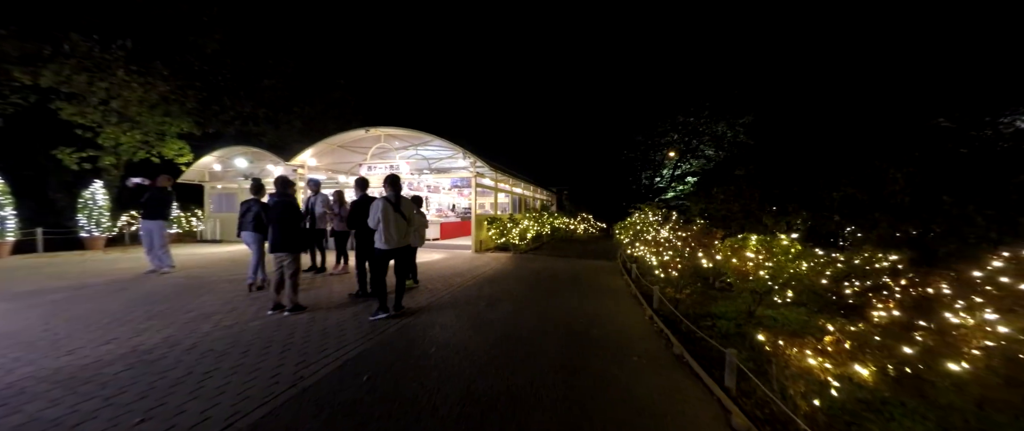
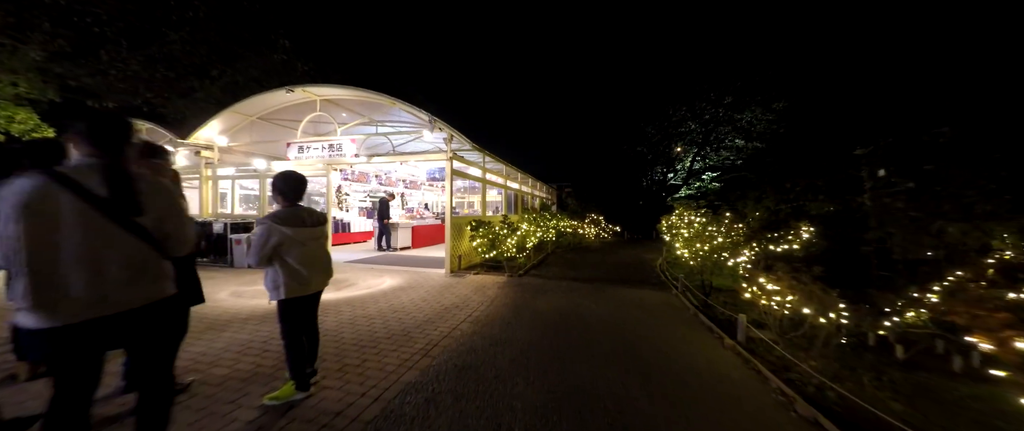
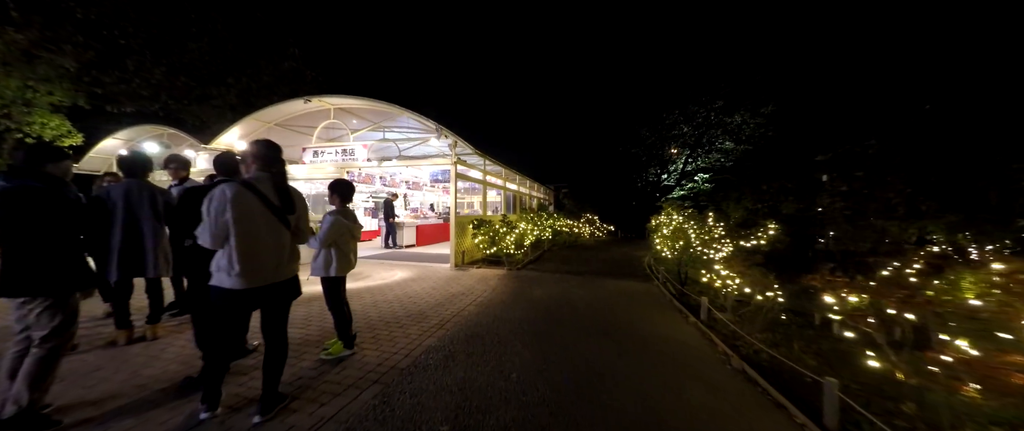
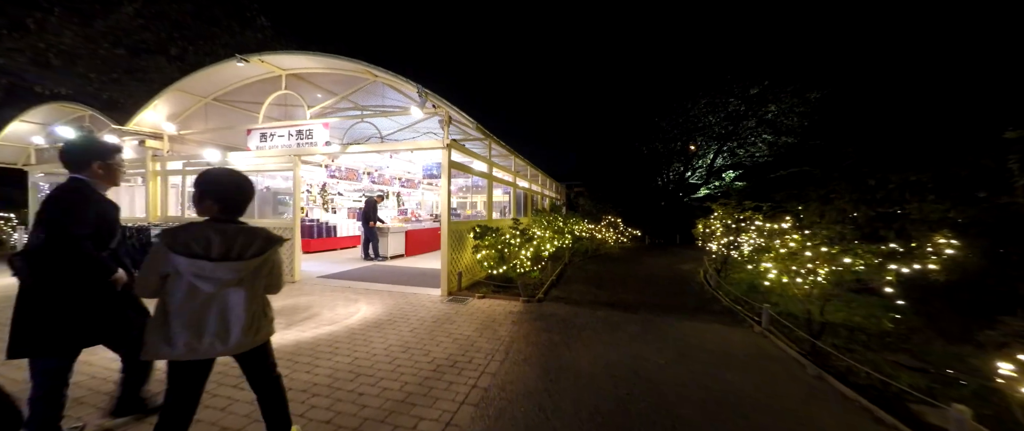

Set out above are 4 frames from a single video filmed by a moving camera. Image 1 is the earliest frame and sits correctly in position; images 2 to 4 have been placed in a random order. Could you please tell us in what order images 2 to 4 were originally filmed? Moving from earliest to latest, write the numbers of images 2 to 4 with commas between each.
3, 2, 4
